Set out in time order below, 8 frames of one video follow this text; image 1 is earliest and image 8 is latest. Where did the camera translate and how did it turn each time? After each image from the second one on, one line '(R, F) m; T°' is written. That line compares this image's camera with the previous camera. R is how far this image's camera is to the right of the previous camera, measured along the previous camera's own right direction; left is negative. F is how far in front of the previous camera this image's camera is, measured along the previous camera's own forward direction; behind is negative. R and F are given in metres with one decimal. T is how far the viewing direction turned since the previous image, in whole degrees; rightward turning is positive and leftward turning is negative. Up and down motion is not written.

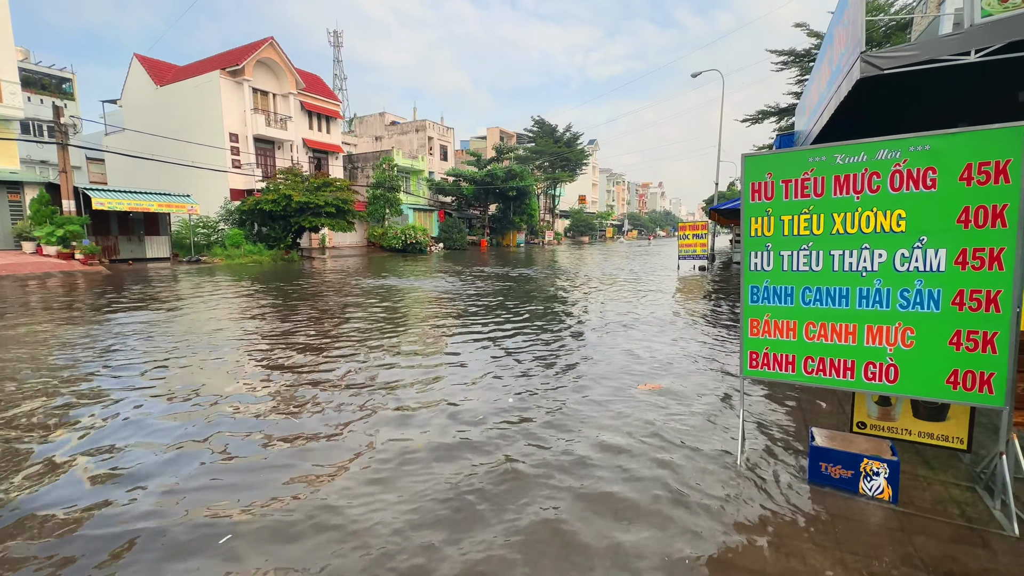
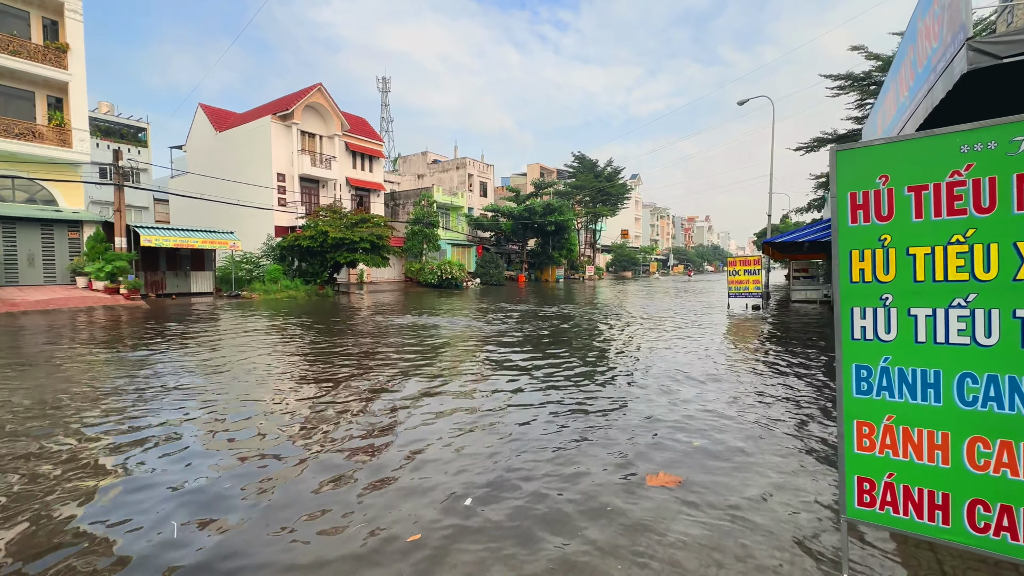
(+0.4, +1.0) m; -5°
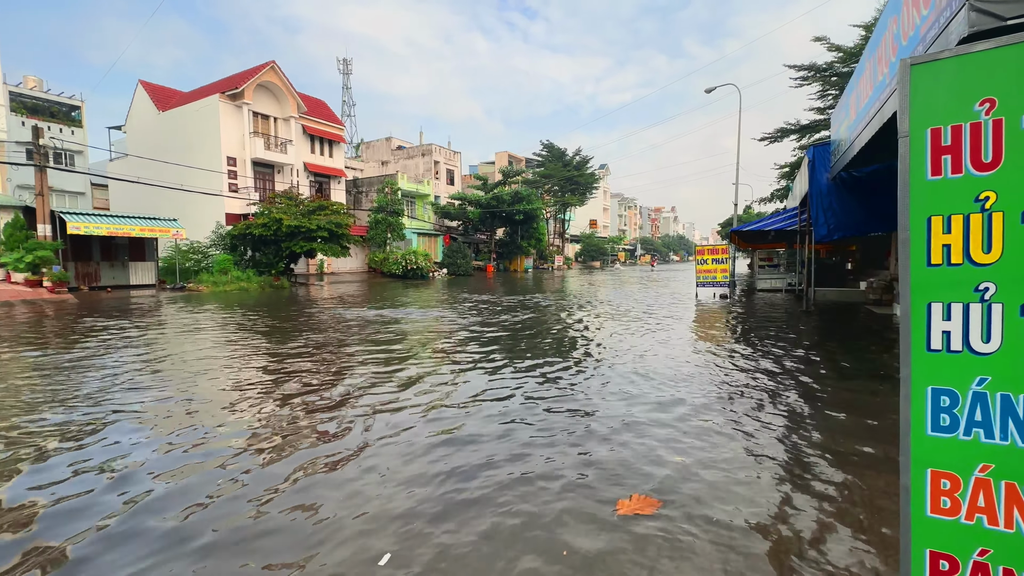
(+0.1, +0.6) m; +4°
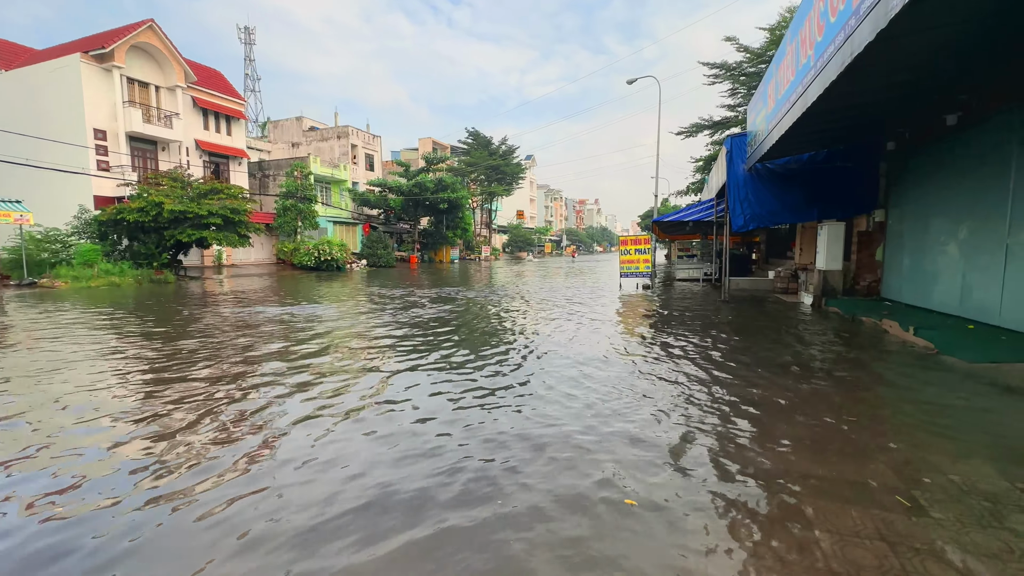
(+0.3, +0.8) m; +9°
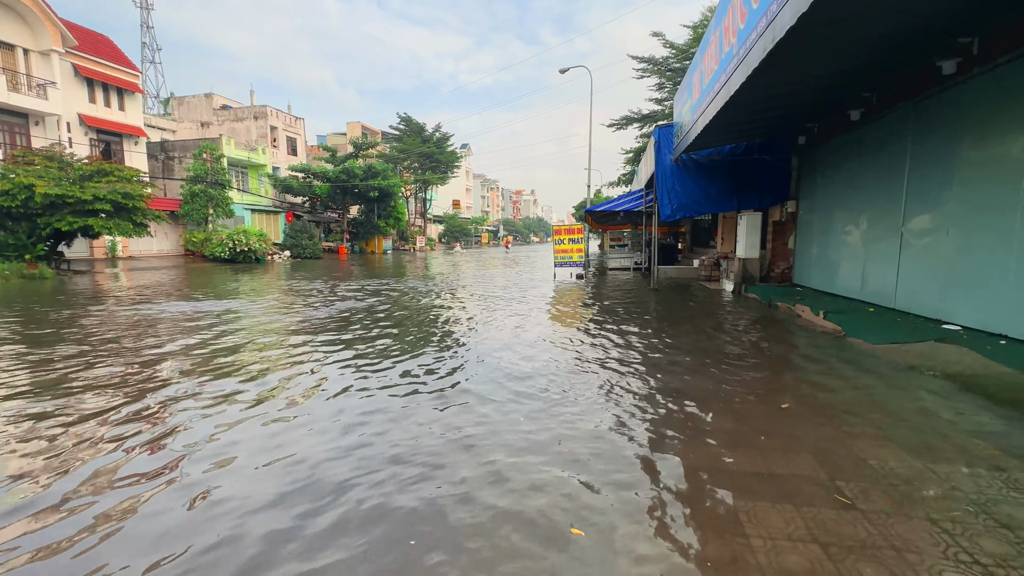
(+0.2, +0.3) m; +8°
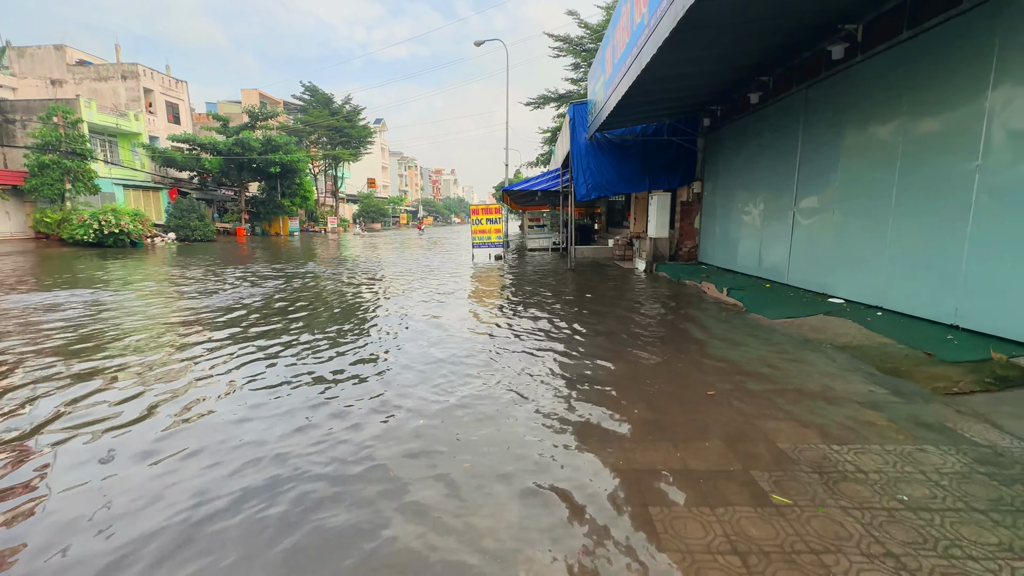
(+0.2, +0.4) m; +10°
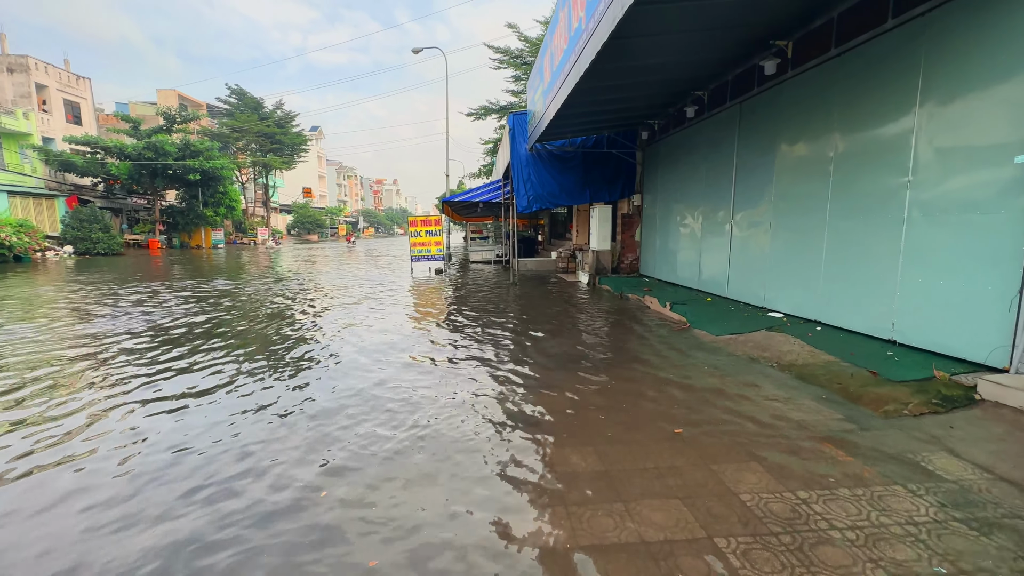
(+0.1, +0.5) m; +7°
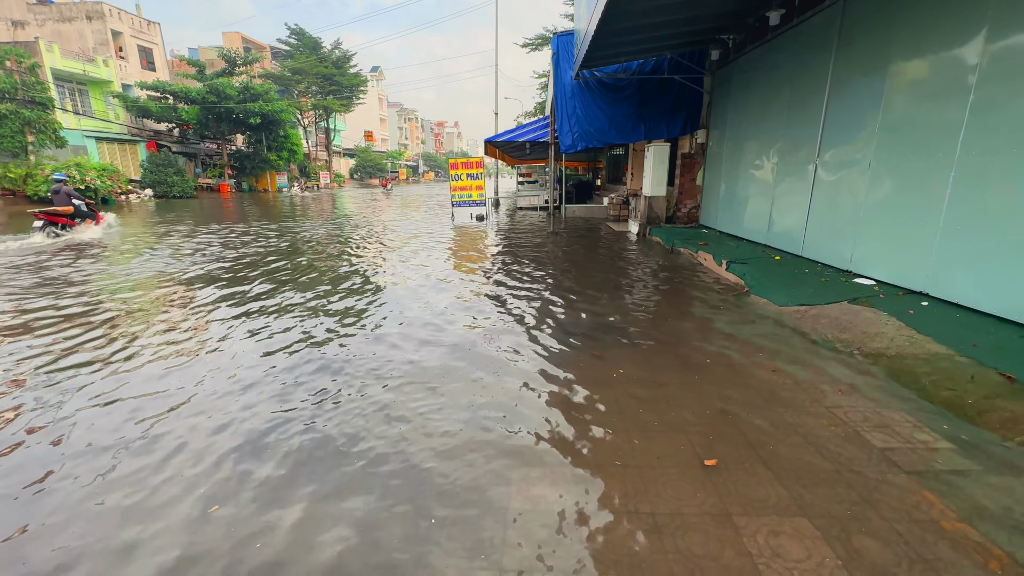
(+0.5, +0.8) m; -8°
